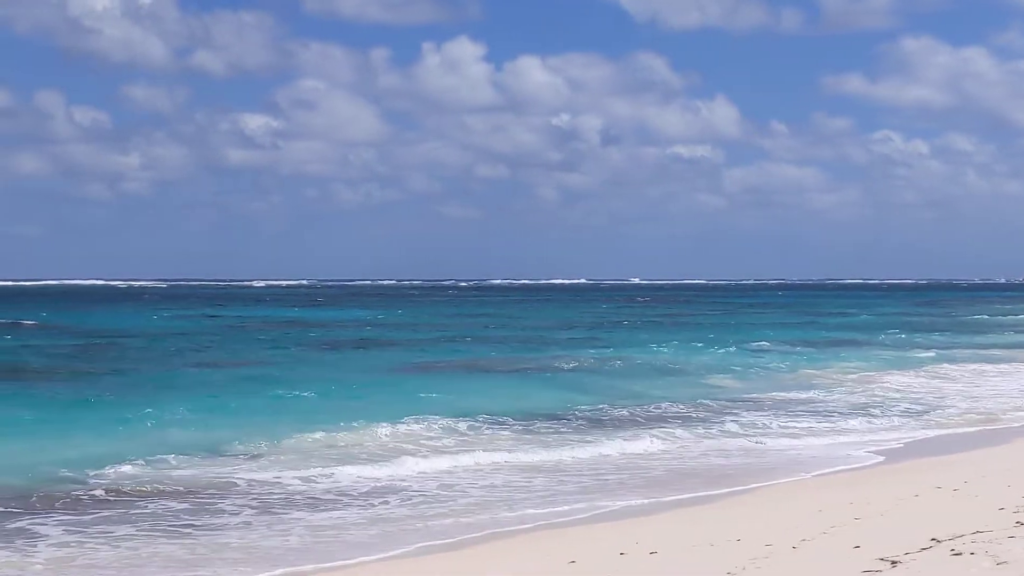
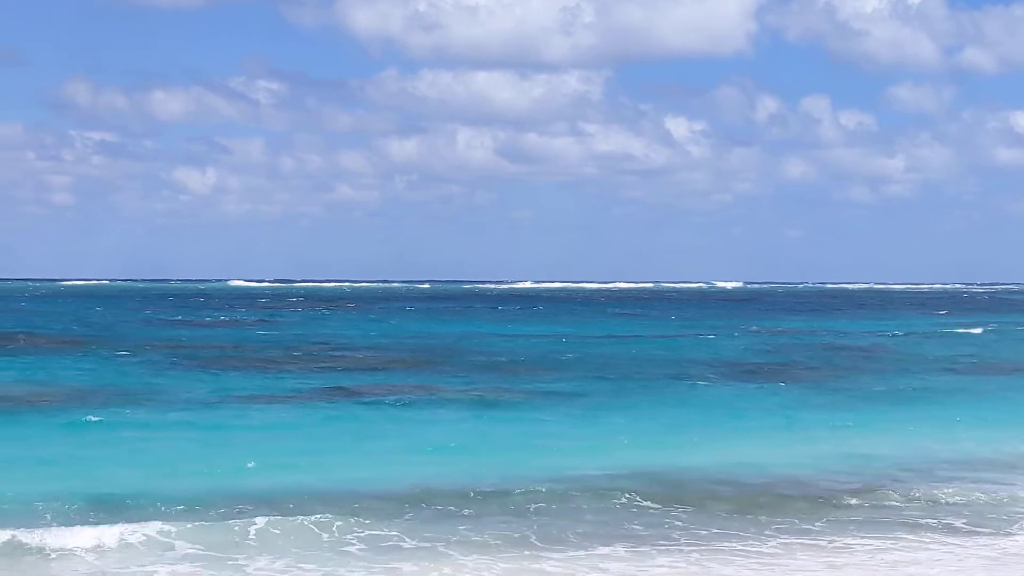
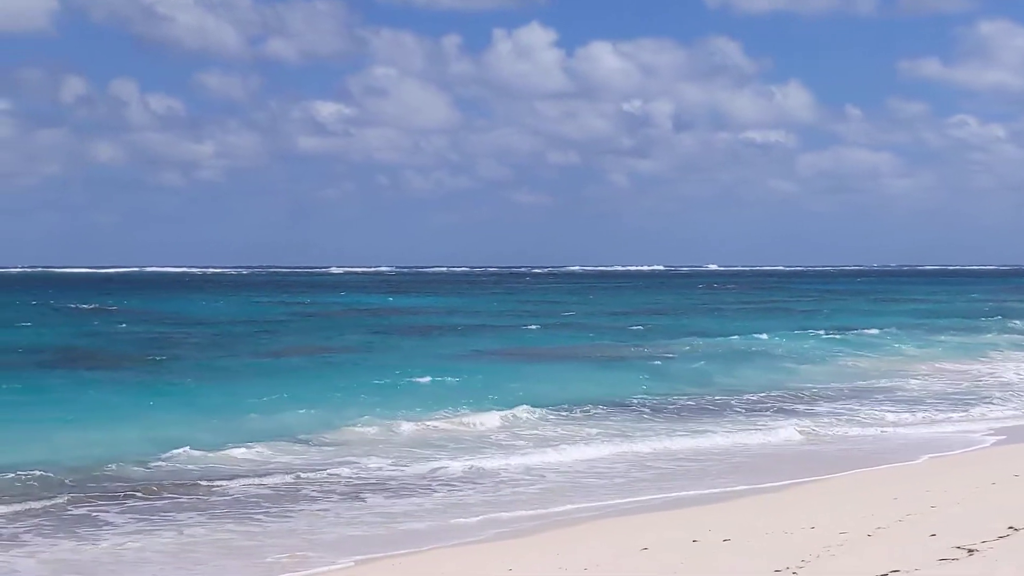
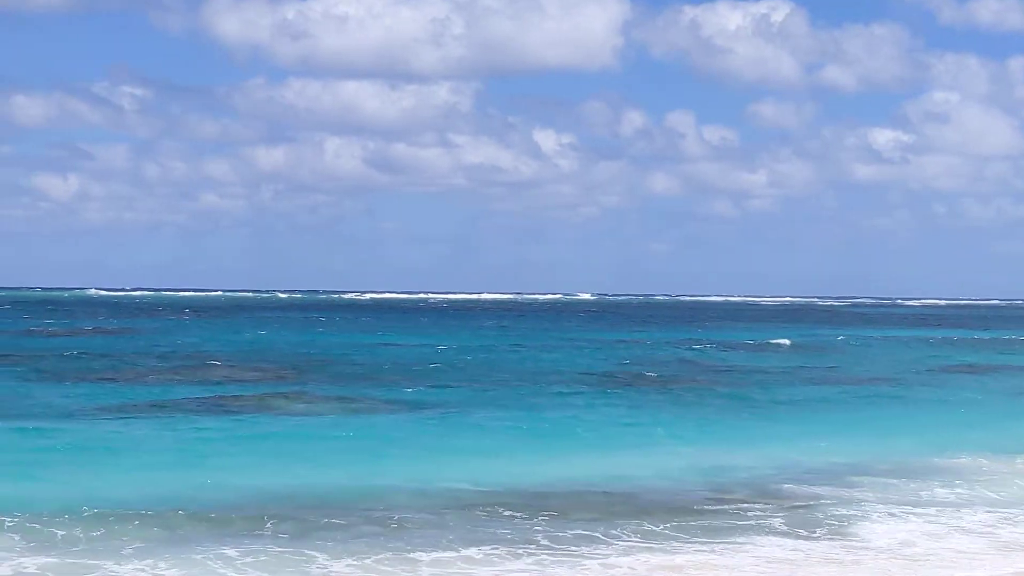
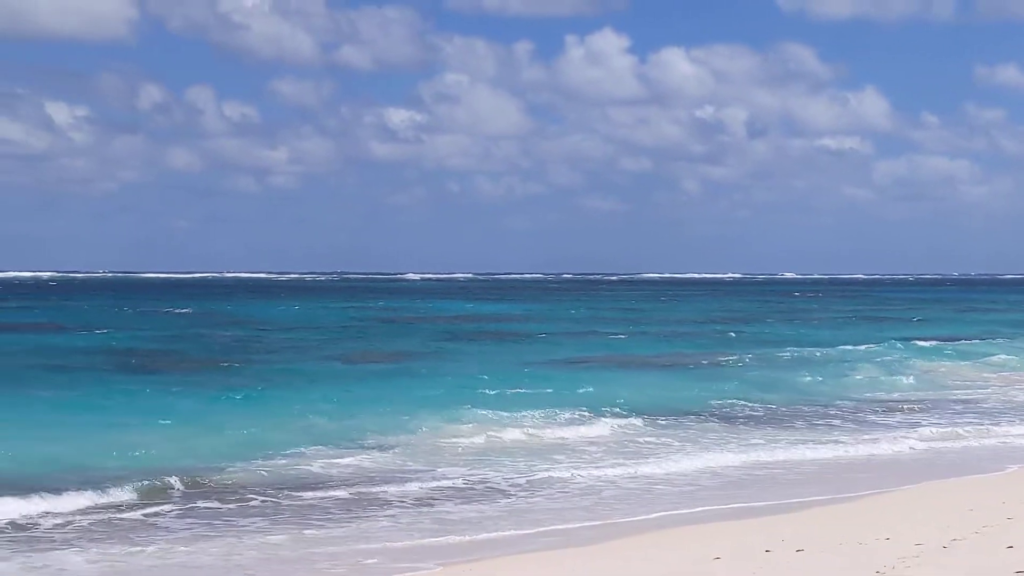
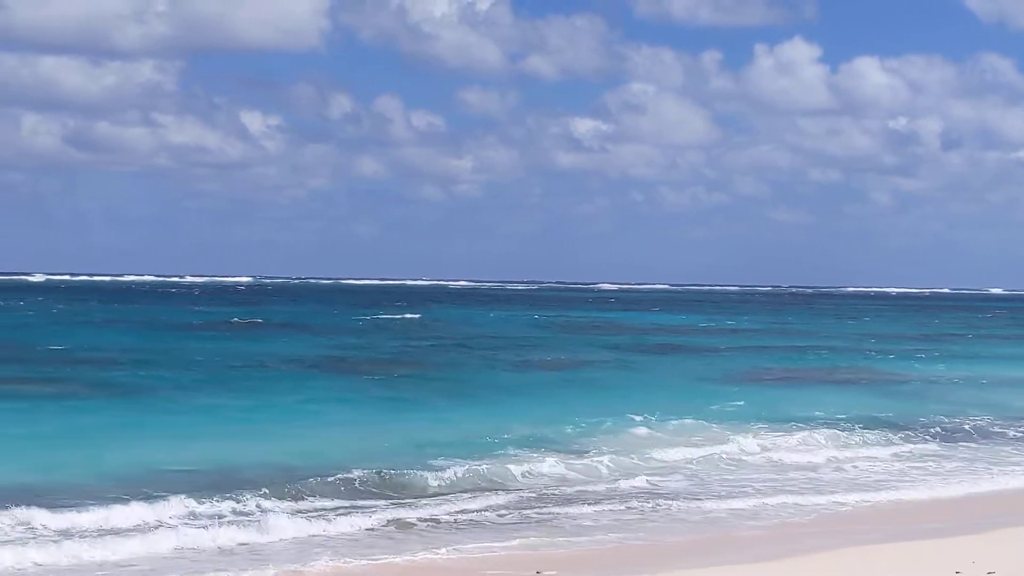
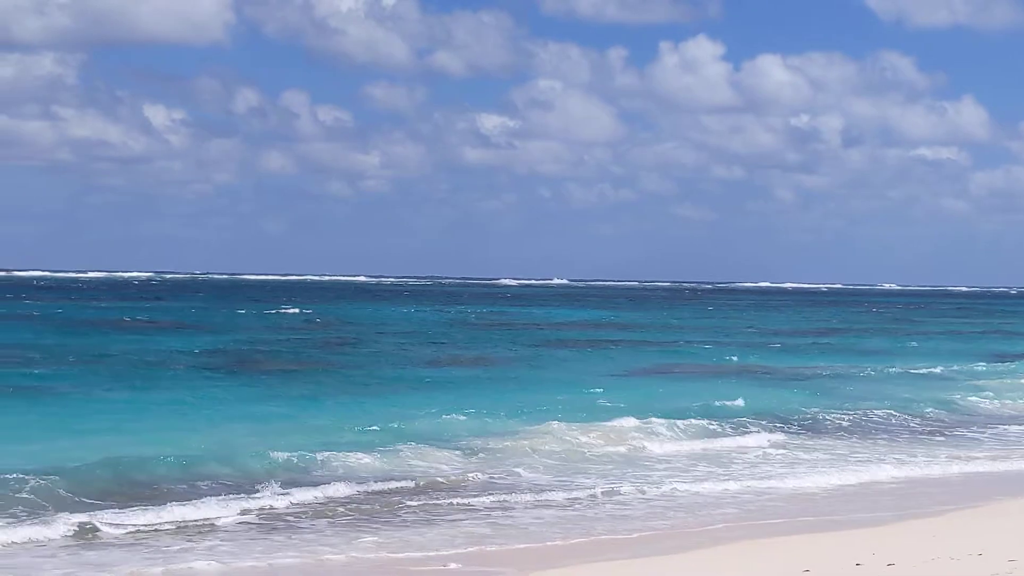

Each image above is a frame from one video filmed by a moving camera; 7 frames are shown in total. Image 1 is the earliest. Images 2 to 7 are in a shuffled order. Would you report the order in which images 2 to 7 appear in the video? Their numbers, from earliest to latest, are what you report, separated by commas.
3, 5, 7, 6, 4, 2
